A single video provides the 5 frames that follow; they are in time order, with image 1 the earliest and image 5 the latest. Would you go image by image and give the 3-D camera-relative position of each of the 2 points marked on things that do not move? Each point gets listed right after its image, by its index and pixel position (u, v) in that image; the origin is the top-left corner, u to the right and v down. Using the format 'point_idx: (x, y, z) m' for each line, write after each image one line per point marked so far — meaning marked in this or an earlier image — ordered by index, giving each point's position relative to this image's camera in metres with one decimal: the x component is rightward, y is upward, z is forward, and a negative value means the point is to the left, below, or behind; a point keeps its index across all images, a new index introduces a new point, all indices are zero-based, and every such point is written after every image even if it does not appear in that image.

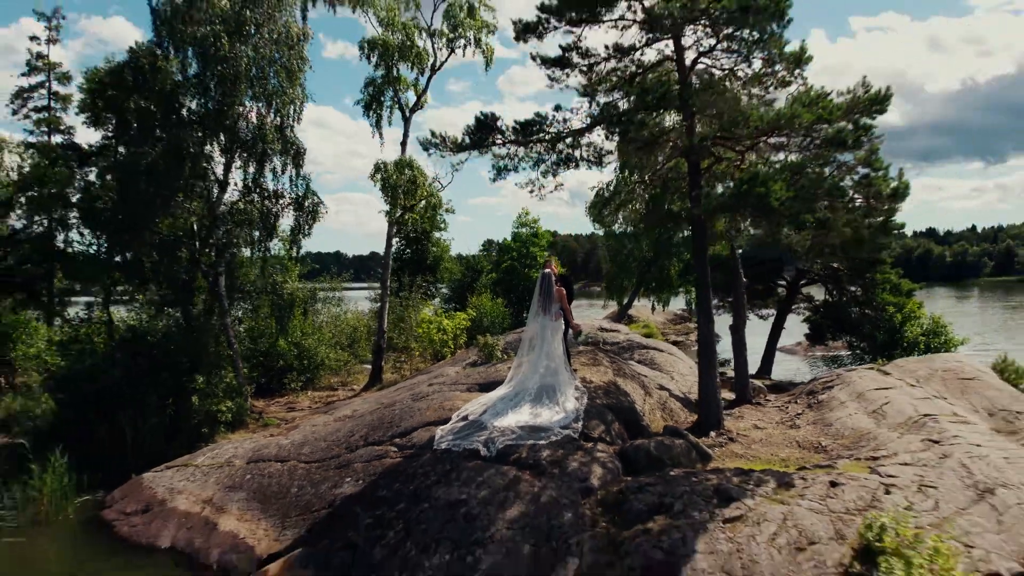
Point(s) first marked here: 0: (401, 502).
0: (-1.1, -2.3, +8.2) m
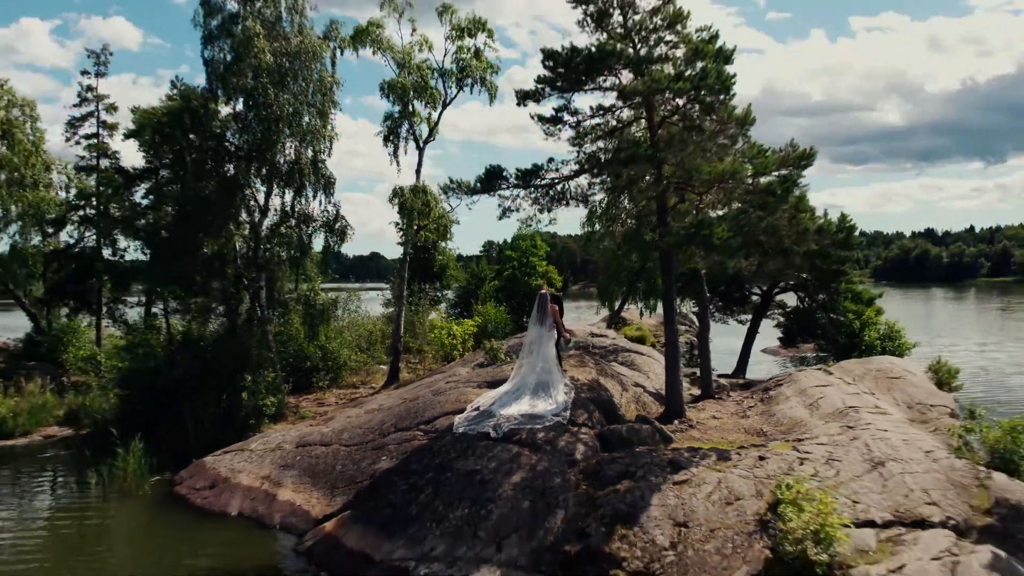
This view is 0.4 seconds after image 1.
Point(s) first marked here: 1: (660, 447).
0: (-1.1, -2.5, +10.3) m
1: (+2.1, -2.2, +10.7) m
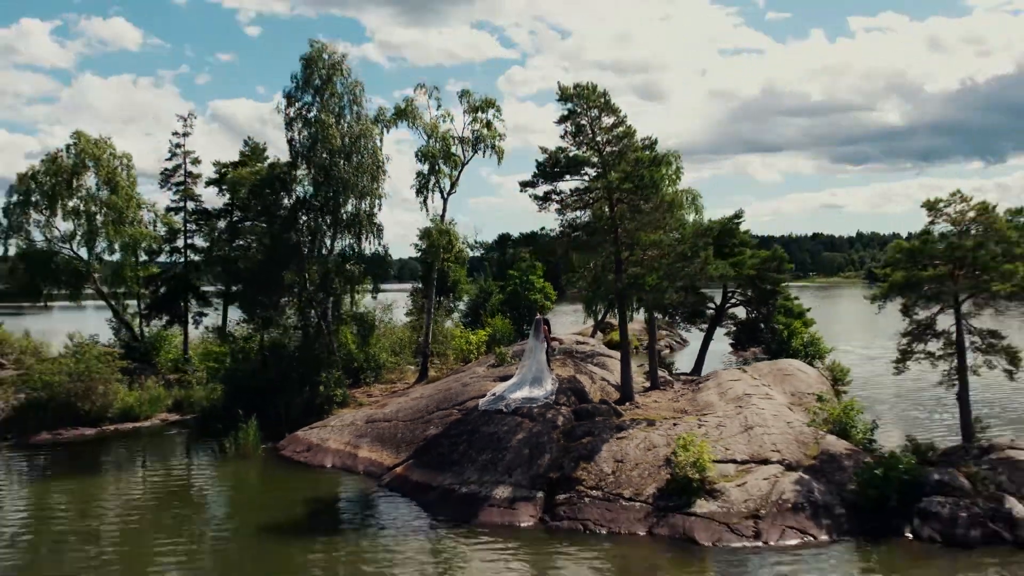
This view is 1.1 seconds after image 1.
0: (-1.0, -3.1, +15.7) m
1: (+2.2, -2.7, +16.1) m
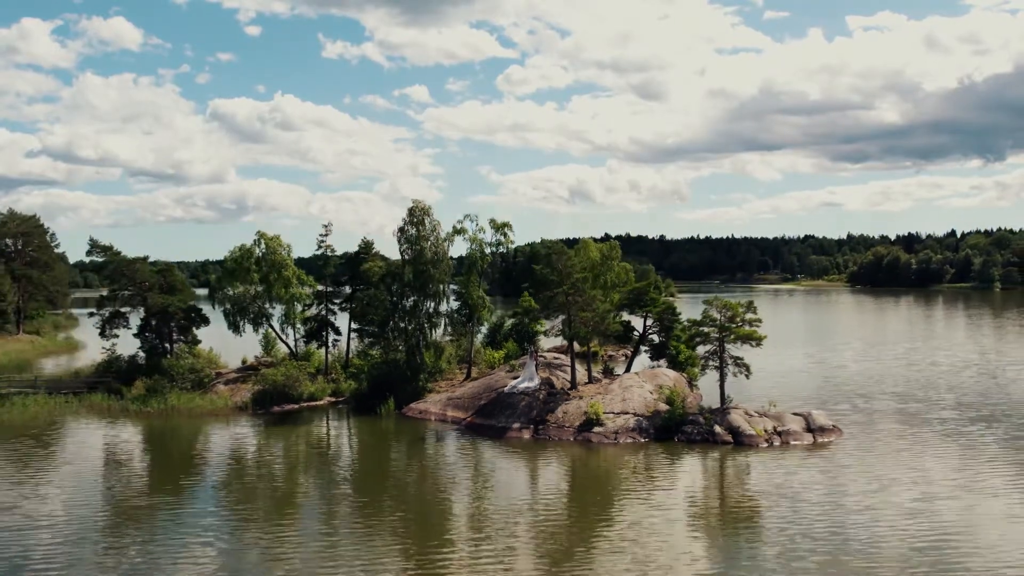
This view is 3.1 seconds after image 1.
0: (-0.6, -5.3, +34.4) m
1: (+2.6, -5.0, +34.8) m
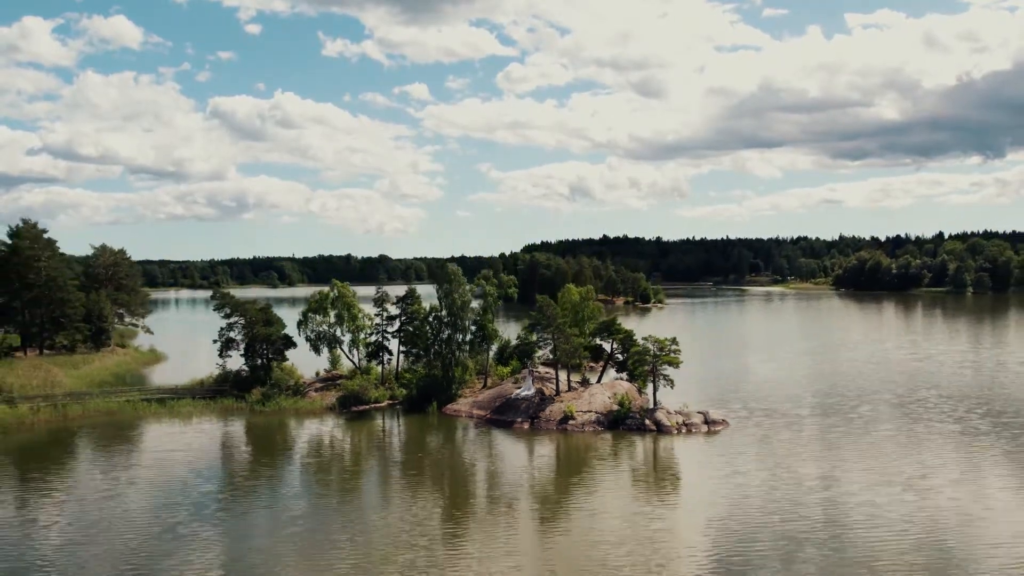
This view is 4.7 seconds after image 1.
0: (-0.3, -8.2, +52.1) m
1: (+2.9, -7.8, +52.4) m
